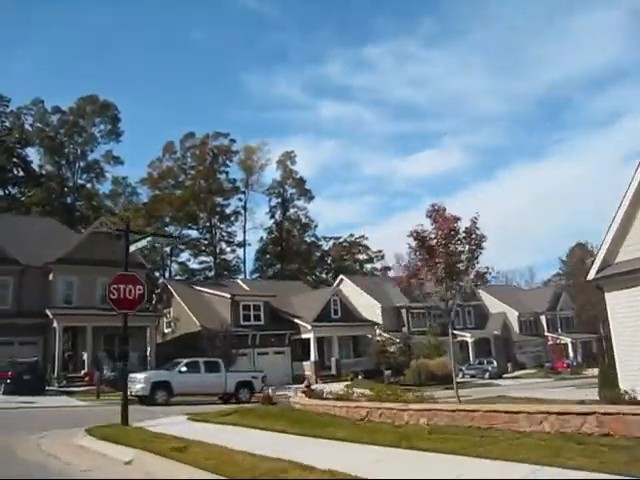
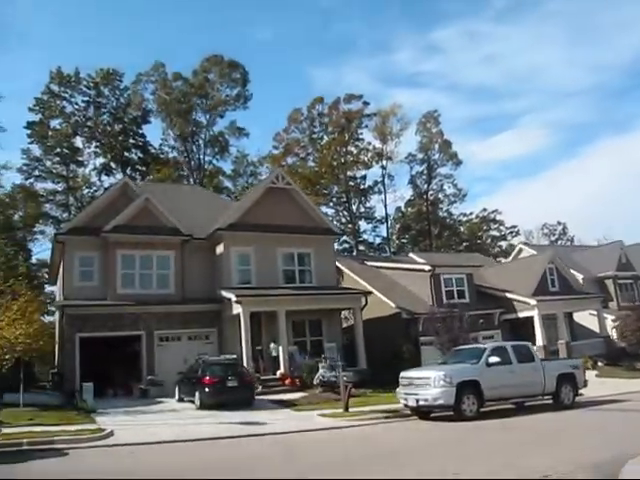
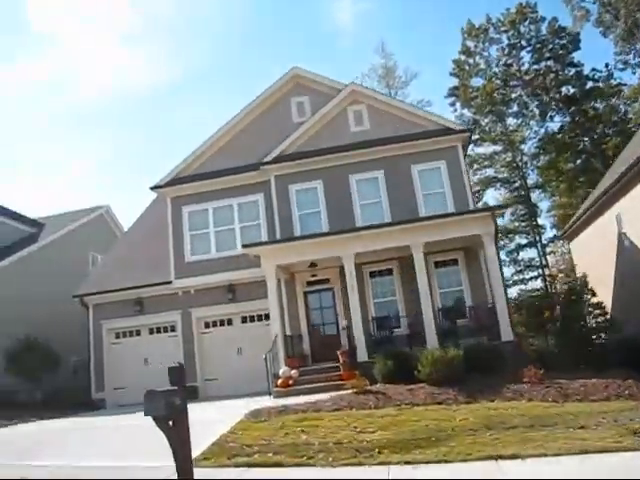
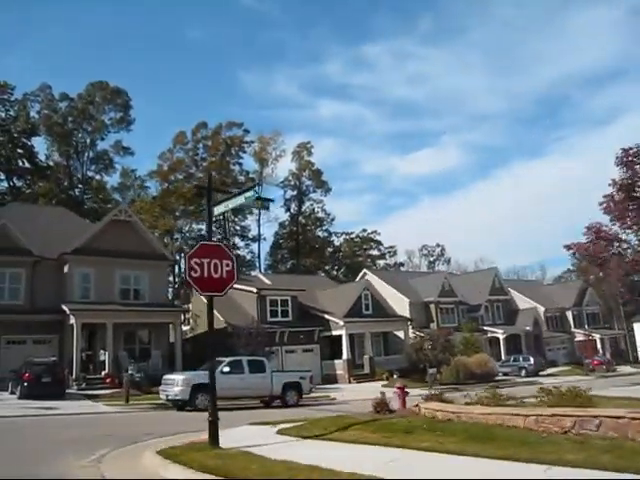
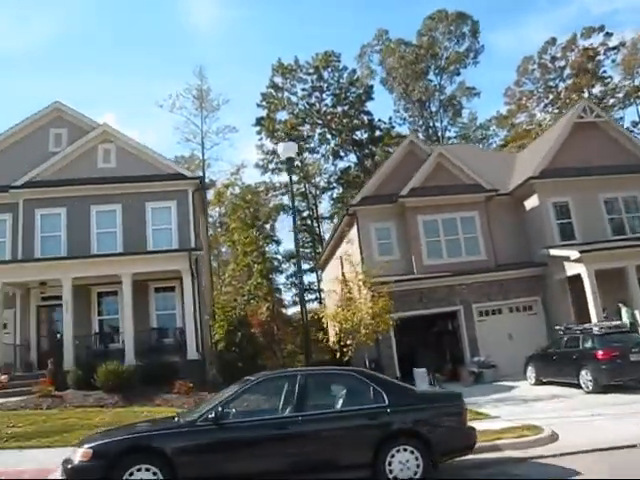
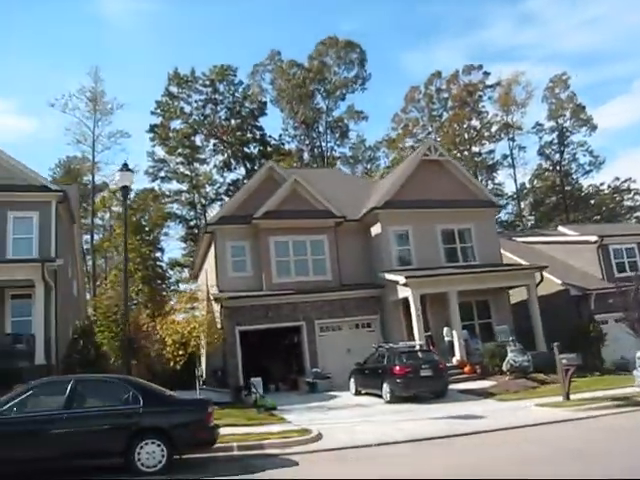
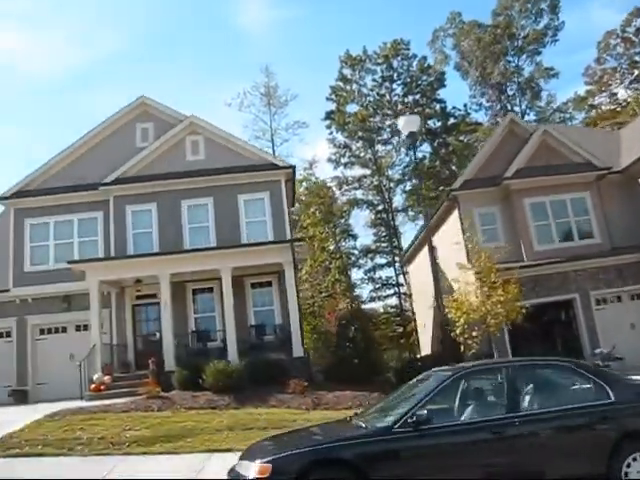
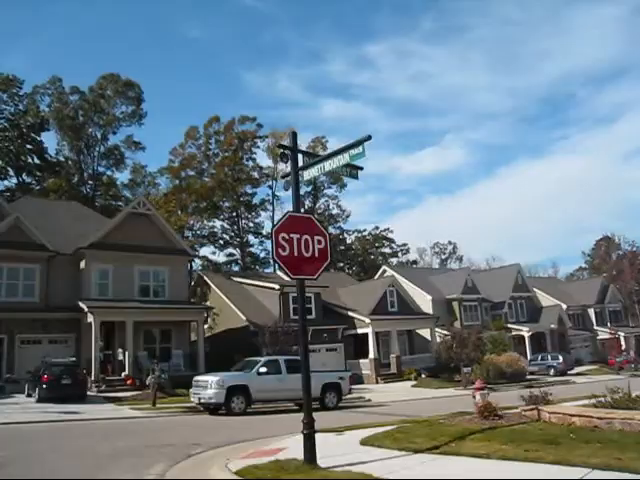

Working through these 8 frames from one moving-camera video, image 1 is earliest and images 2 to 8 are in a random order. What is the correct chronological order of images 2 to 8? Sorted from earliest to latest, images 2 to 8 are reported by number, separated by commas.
4, 8, 2, 6, 5, 7, 3
